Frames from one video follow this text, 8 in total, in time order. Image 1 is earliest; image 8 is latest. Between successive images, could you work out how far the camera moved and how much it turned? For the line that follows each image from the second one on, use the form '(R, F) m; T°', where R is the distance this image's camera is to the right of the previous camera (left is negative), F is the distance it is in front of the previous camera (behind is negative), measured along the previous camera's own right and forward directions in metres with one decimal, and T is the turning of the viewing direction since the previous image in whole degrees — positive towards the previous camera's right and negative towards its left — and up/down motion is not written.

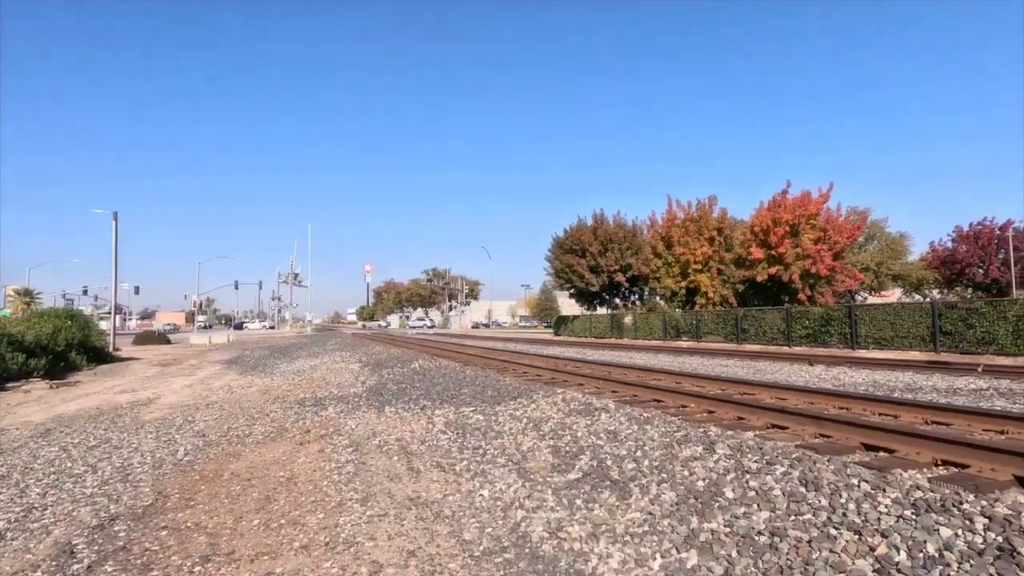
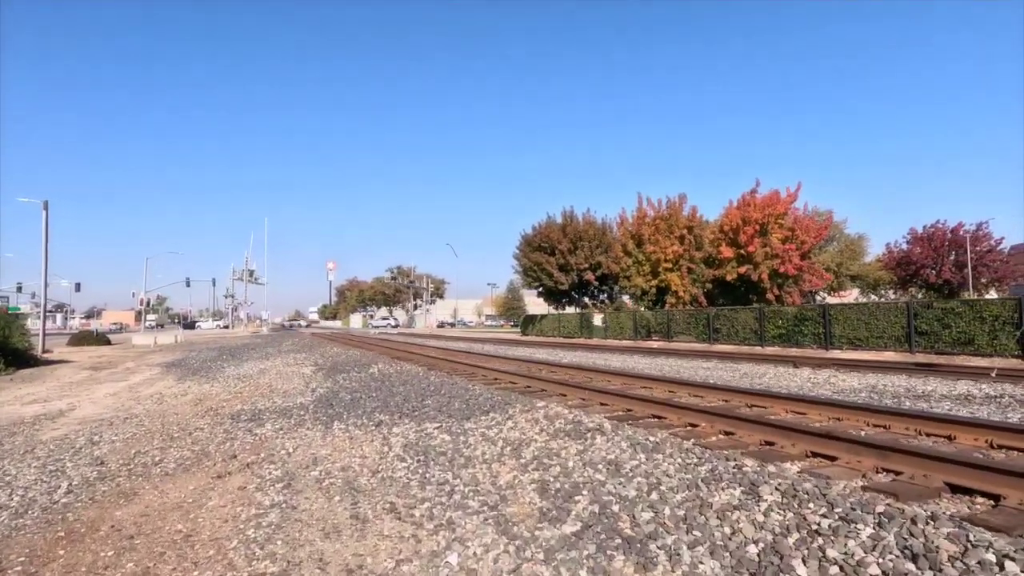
(-0.1, +1.9) m; +3°
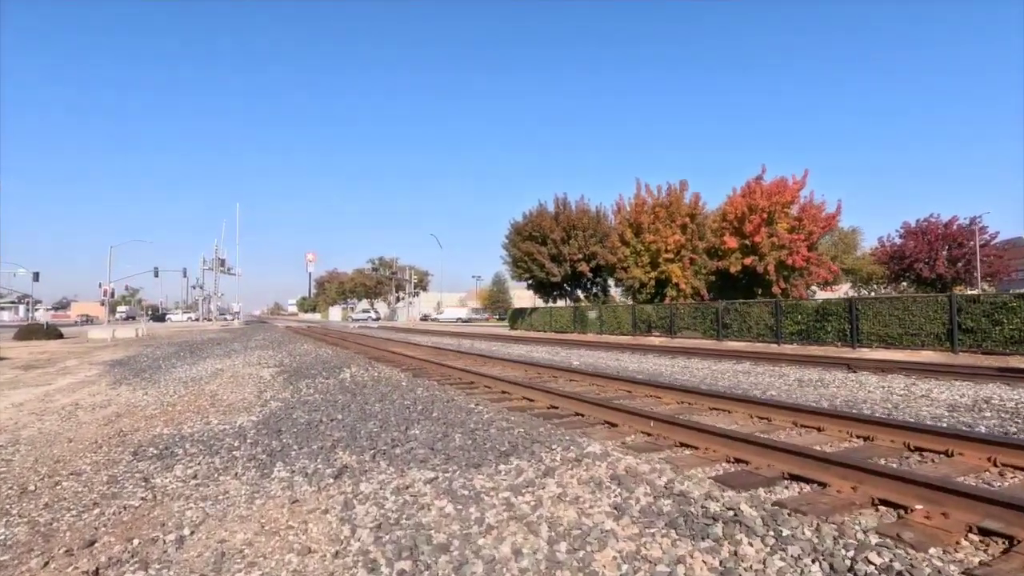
(-0.5, +3.8) m; +1°
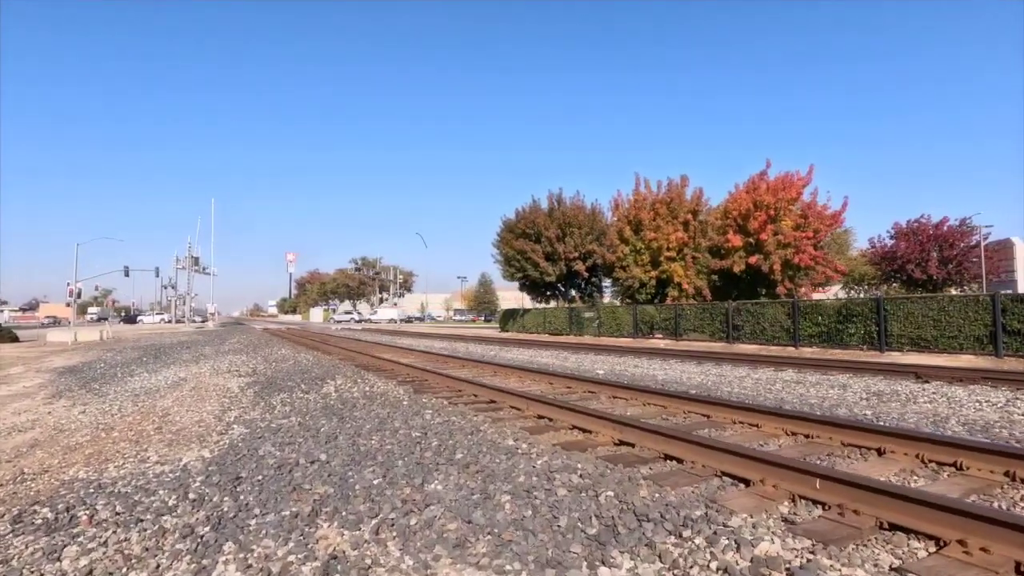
(-0.7, +2.9) m; +1°
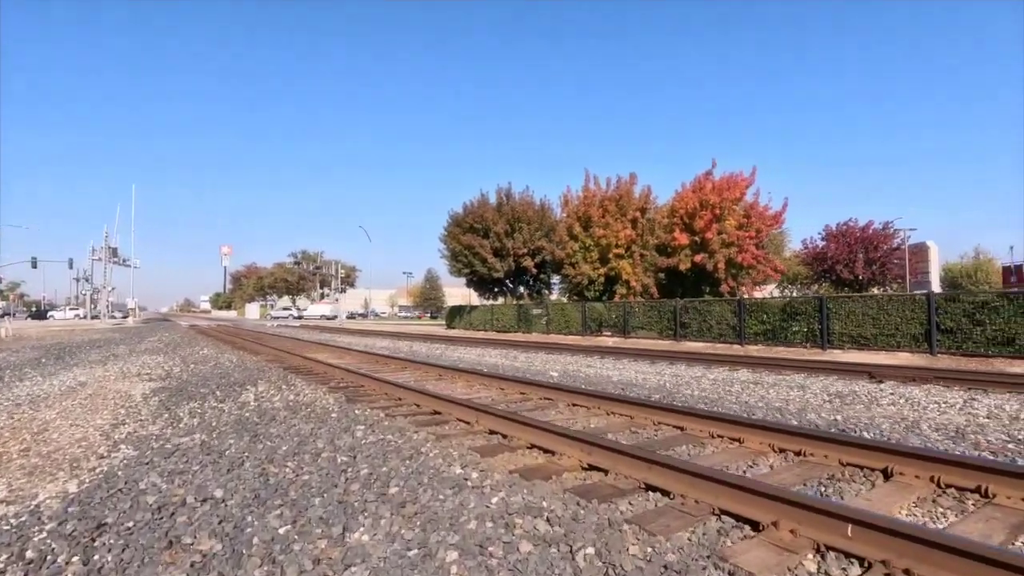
(0.0, +1.3) m; +4°
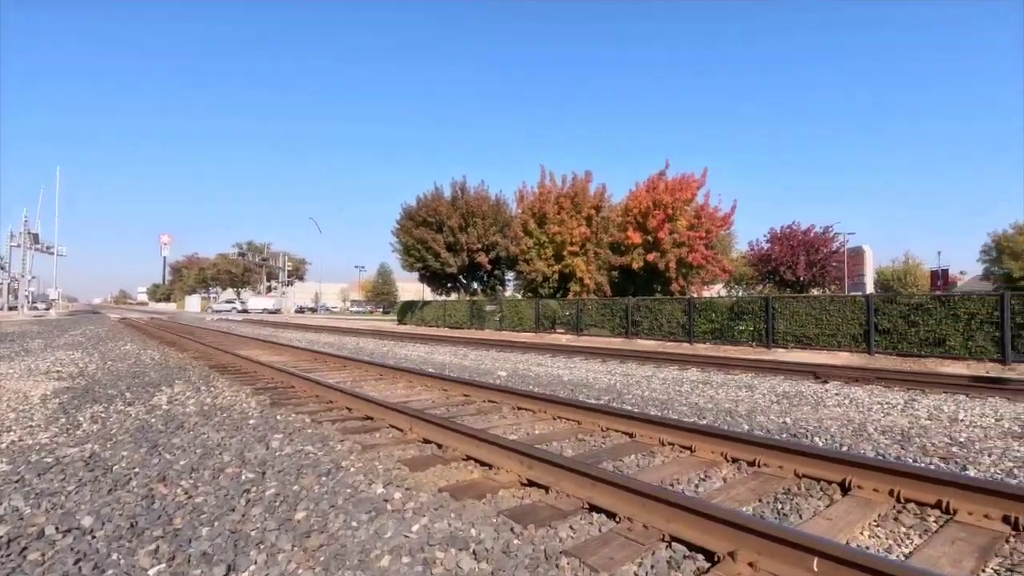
(+0.2, +0.6) m; +4°
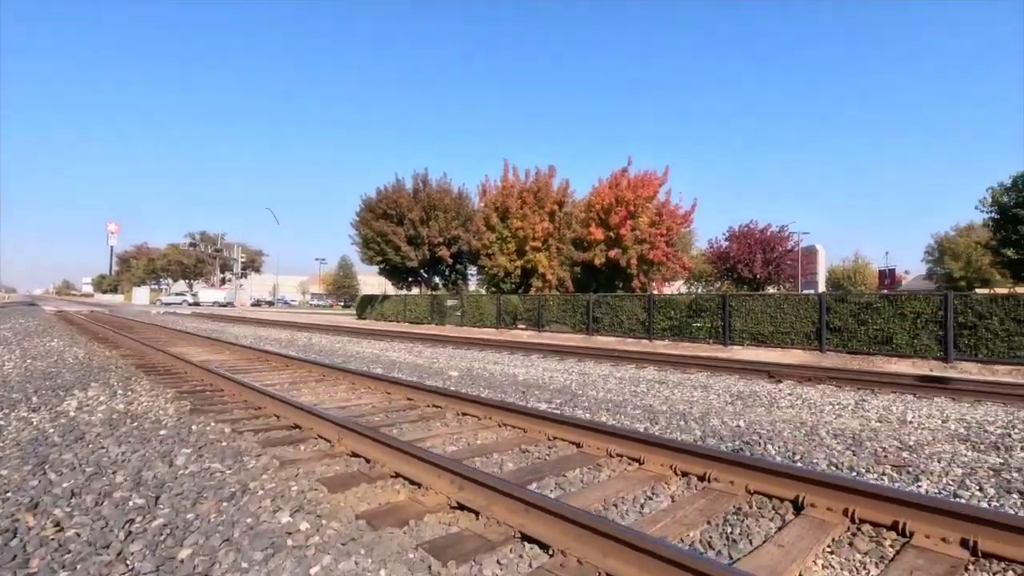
(+0.2, +0.5) m; +3°
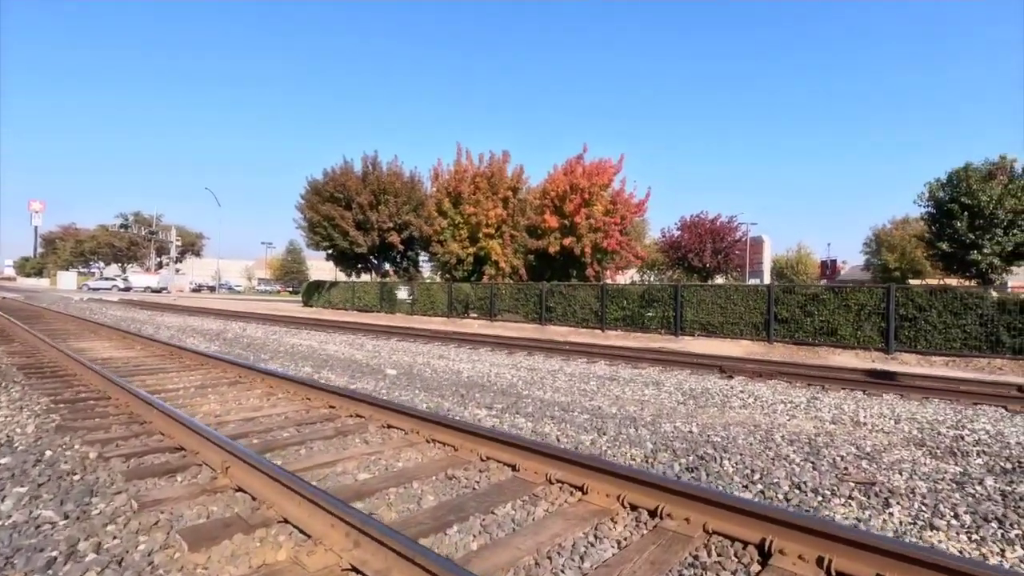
(+0.3, +1.0) m; +4°
